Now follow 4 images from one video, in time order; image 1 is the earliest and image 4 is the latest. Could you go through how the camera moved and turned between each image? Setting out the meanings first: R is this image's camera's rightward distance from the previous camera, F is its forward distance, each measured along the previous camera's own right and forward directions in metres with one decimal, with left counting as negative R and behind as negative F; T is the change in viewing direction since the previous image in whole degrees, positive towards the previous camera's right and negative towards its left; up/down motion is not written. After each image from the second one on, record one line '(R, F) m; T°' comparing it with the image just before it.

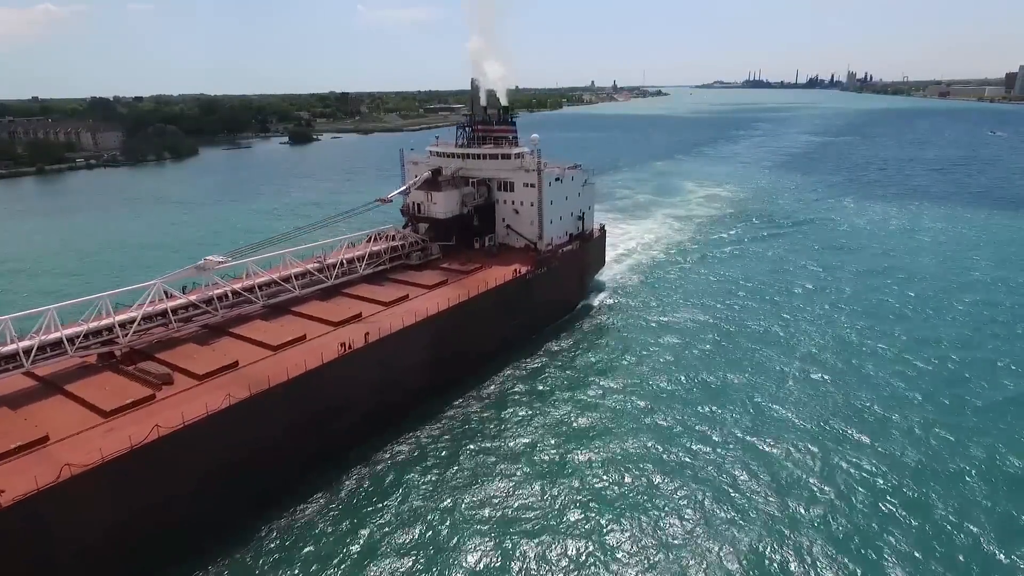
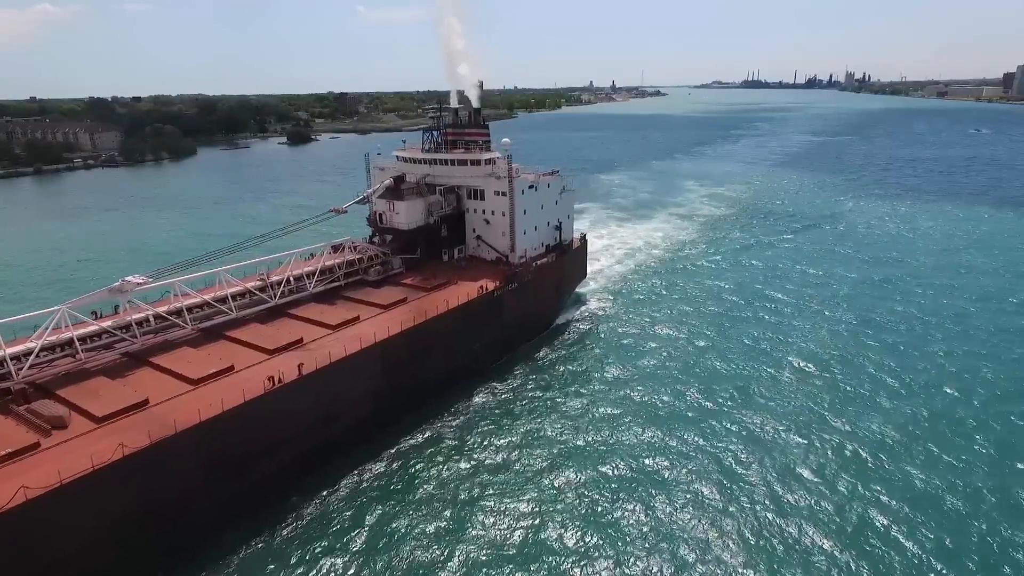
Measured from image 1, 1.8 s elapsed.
(+1.4, +2.2) m; 0°
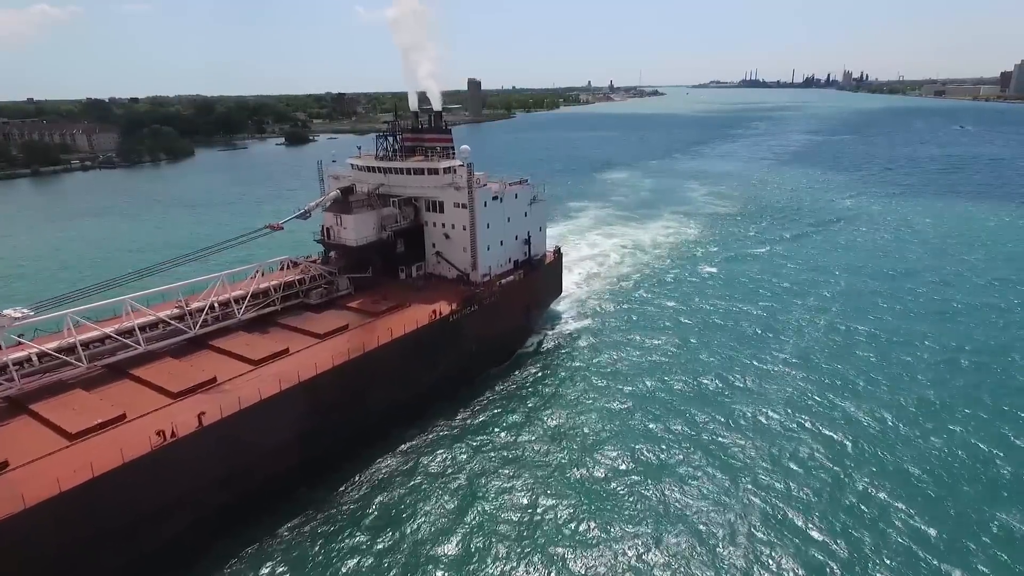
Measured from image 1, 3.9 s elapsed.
(+1.6, +2.6) m; 0°
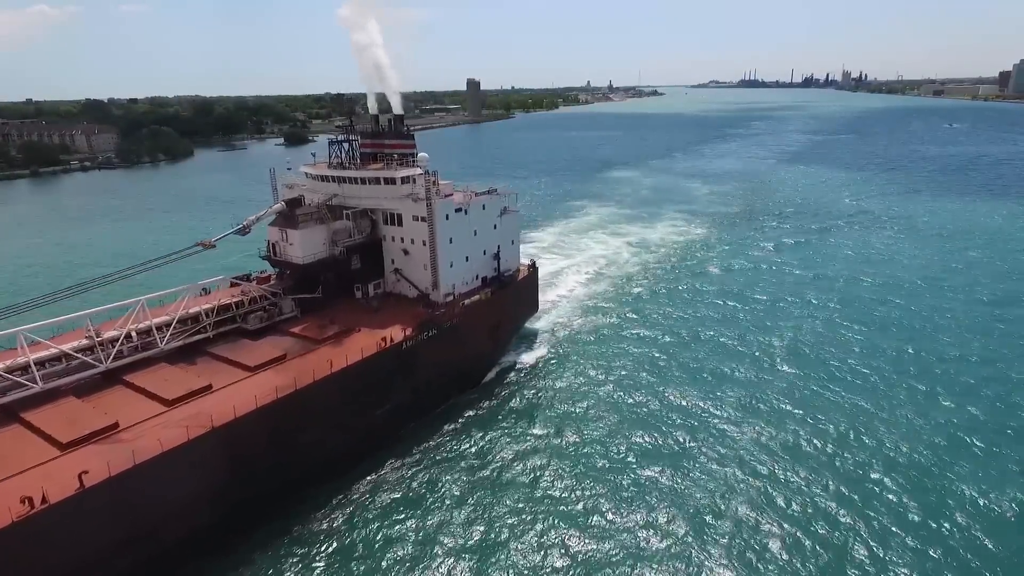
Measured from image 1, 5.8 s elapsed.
(+1.4, +2.3) m; 0°
